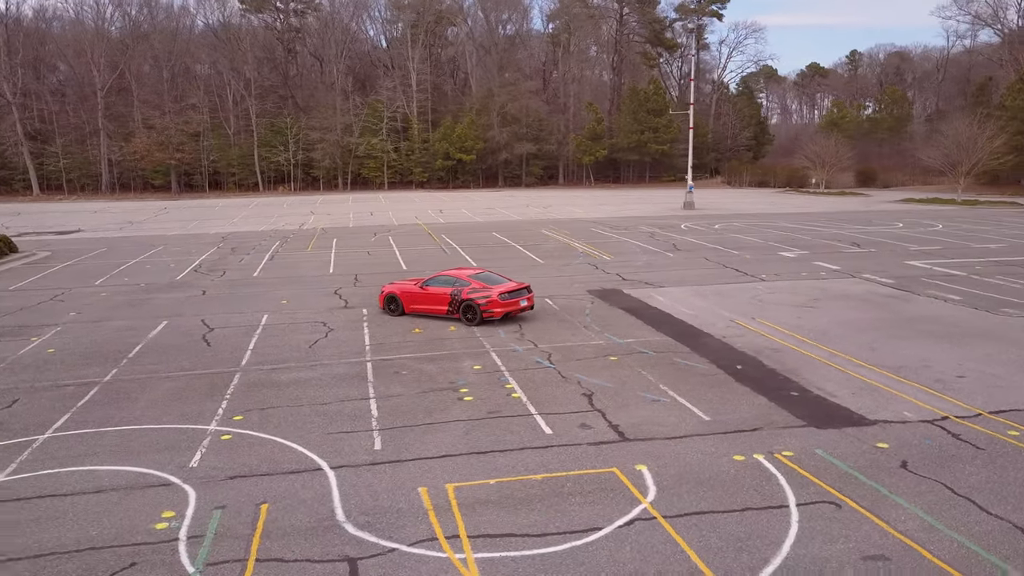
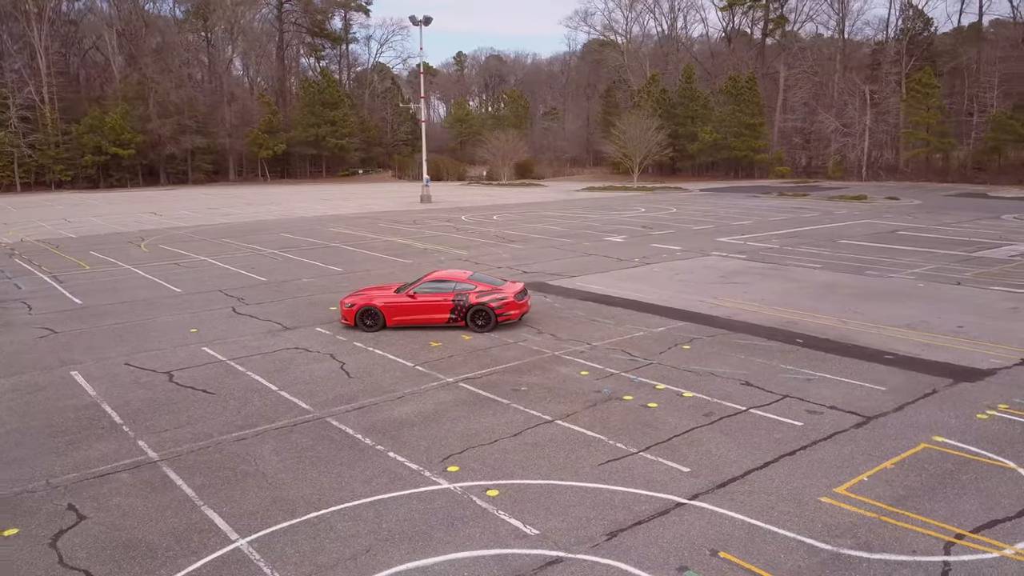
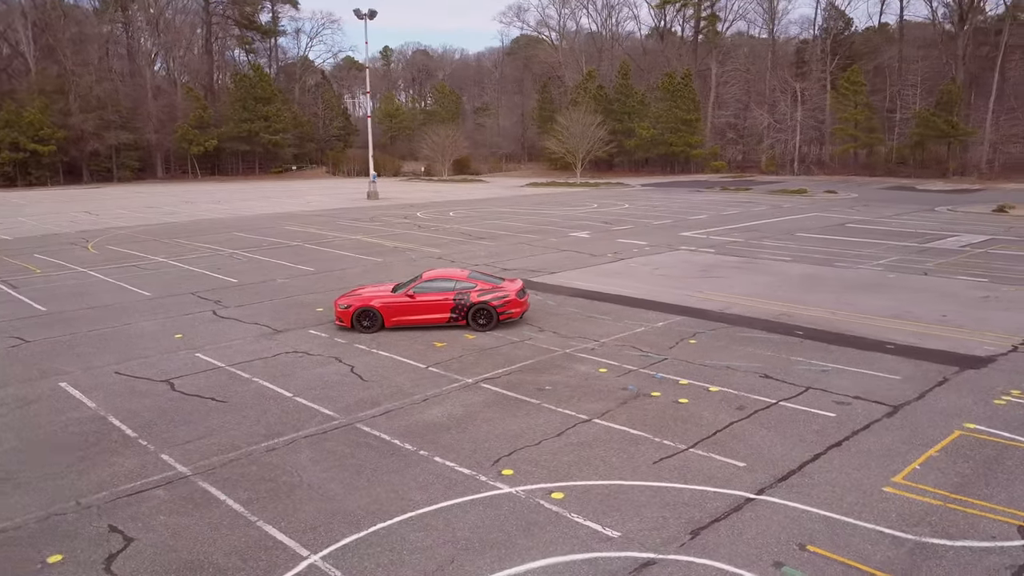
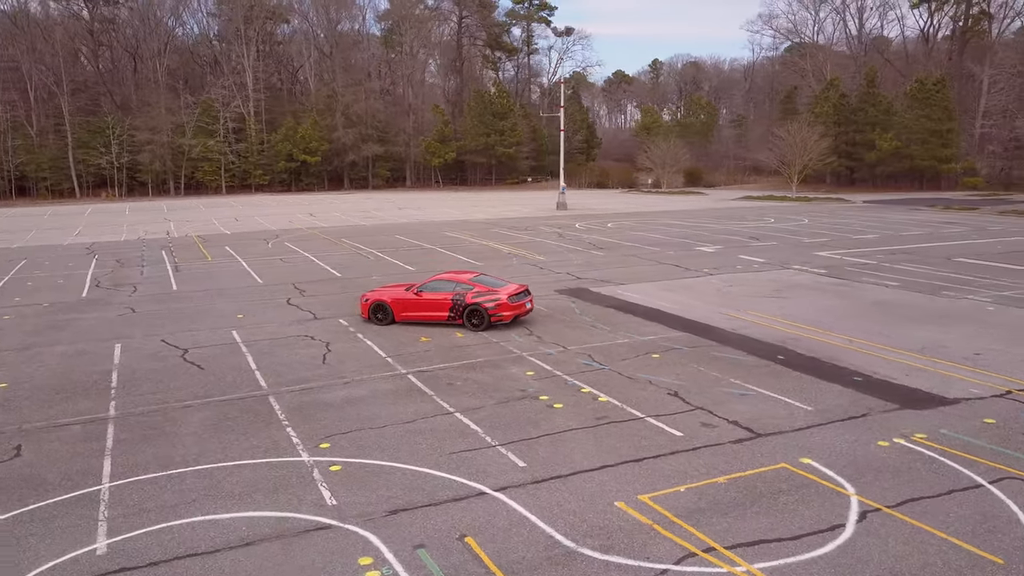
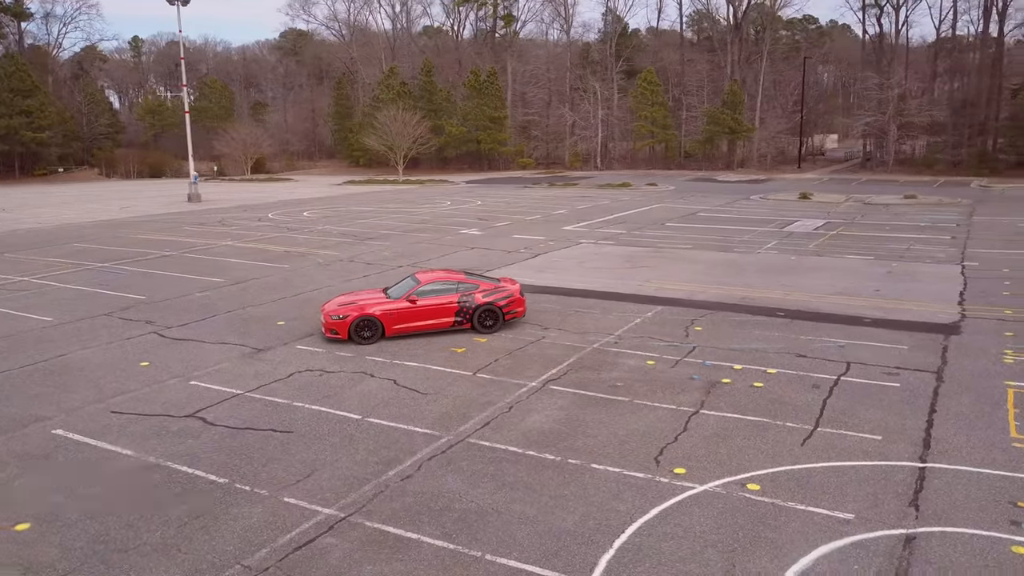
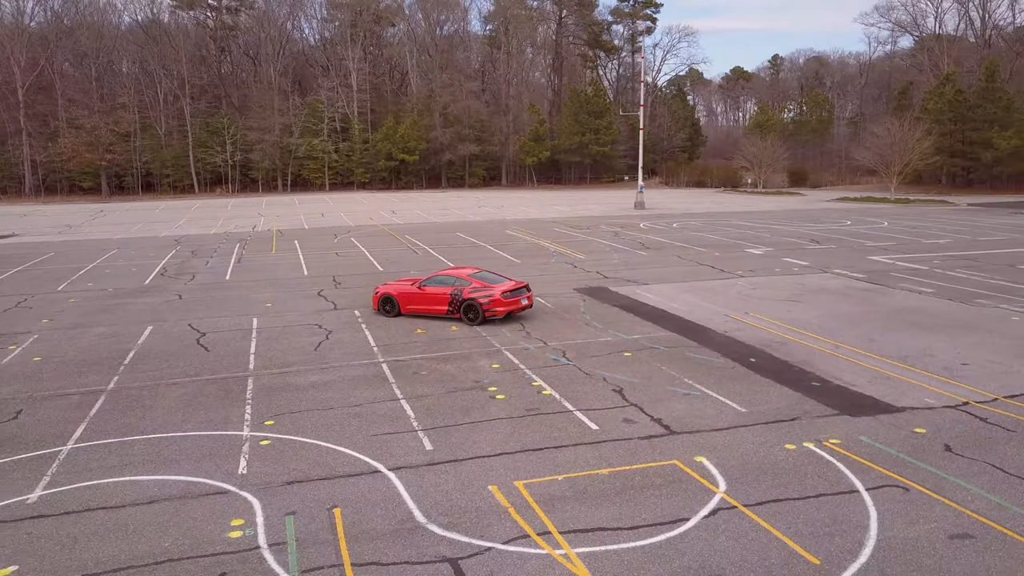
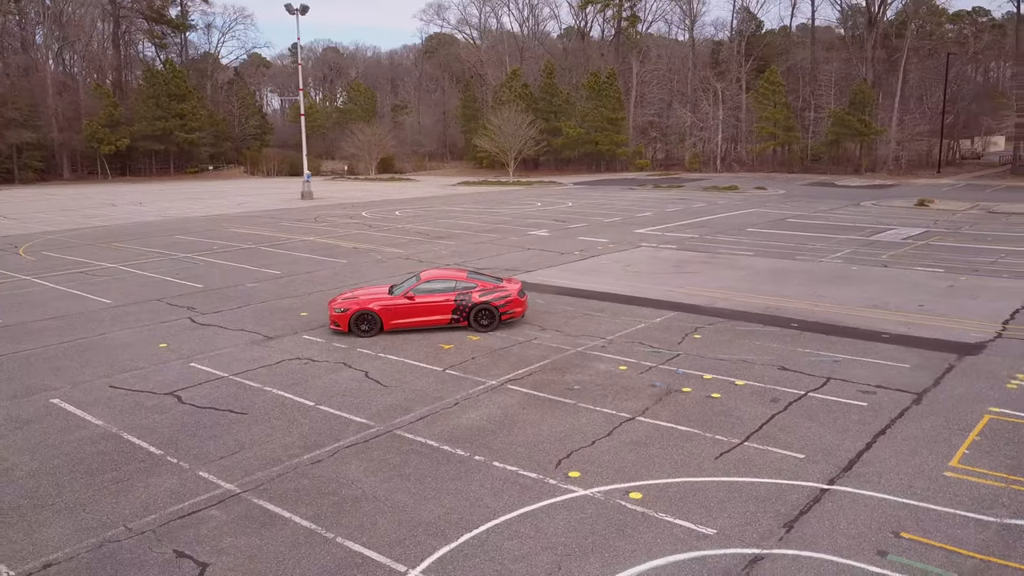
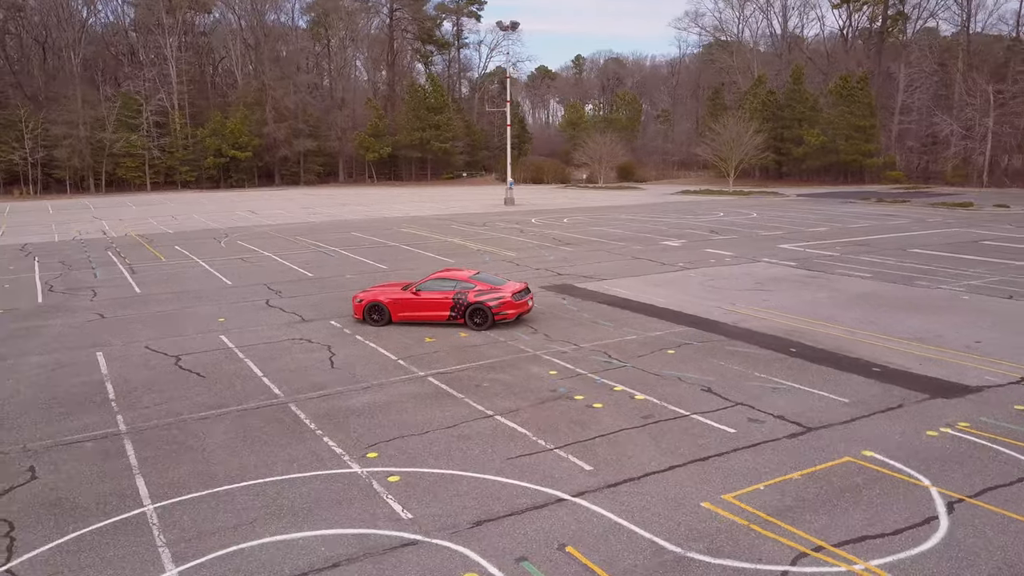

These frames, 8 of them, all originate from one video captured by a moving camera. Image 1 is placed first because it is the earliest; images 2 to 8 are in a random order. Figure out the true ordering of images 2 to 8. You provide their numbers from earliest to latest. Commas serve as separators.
6, 4, 8, 2, 3, 7, 5
